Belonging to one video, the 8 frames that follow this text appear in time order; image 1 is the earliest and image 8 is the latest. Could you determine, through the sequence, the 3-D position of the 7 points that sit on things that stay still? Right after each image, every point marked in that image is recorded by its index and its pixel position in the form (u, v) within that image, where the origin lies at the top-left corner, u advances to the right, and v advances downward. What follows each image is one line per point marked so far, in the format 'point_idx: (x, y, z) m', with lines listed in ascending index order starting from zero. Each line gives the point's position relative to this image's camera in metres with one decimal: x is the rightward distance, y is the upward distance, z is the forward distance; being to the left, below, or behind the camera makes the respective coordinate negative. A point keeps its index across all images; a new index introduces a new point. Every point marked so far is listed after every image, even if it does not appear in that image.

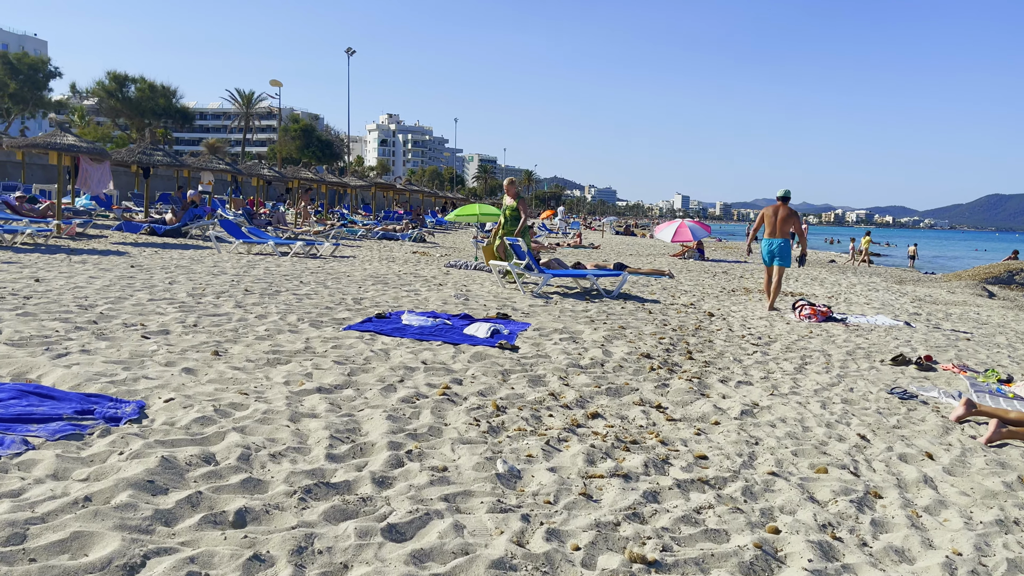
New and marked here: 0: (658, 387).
0: (+0.9, -0.6, +4.8) m
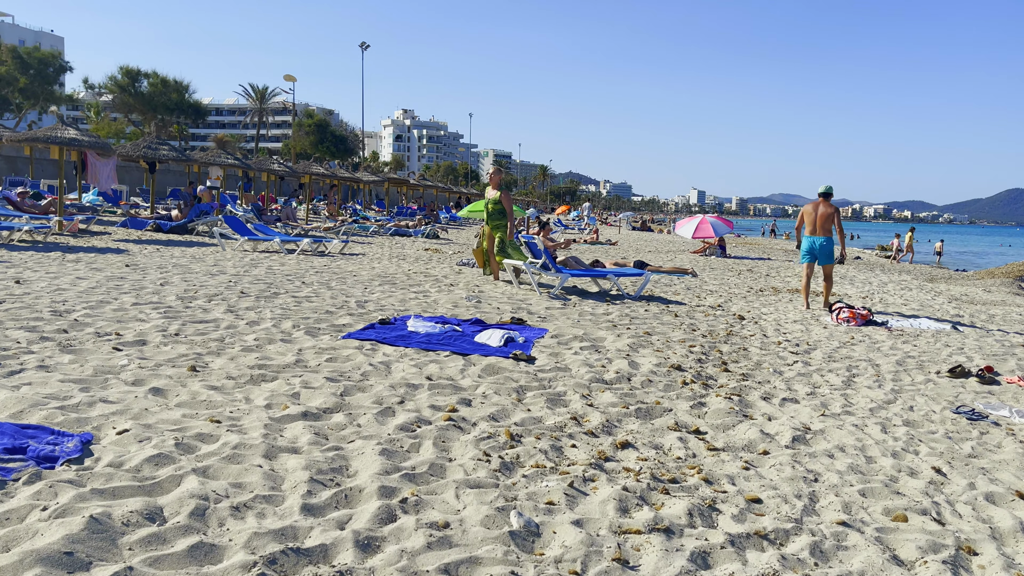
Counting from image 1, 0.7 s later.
0: (+1.0, -0.6, +4.2) m
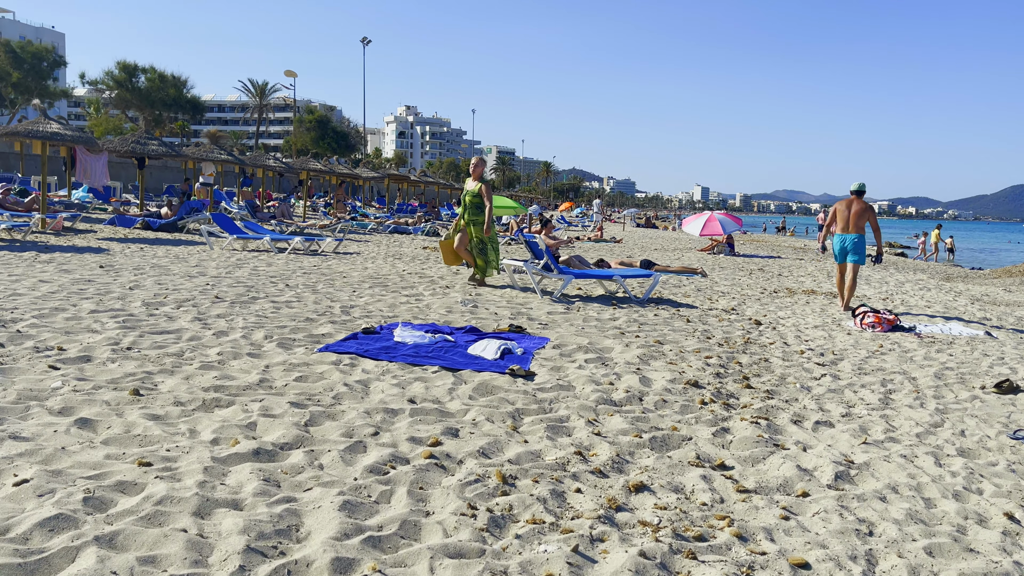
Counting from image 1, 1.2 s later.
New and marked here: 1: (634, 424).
0: (+0.9, -0.7, +3.7) m
1: (+0.6, -0.6, +3.7) m
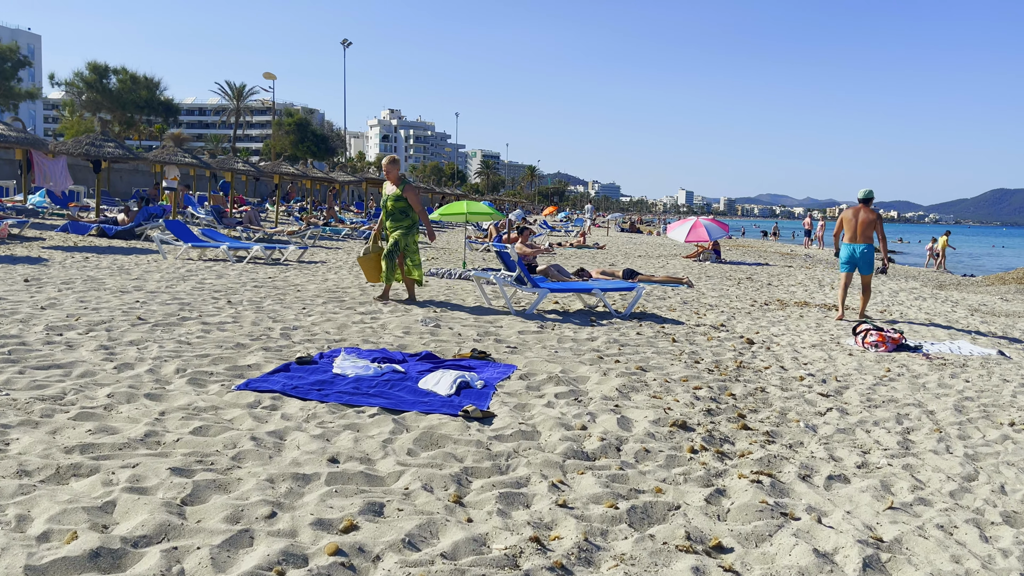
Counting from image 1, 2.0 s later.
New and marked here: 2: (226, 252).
0: (+0.7, -0.8, +3.0) m
1: (+0.4, -0.7, +3.0) m
2: (-4.2, +0.5, +11.8) m
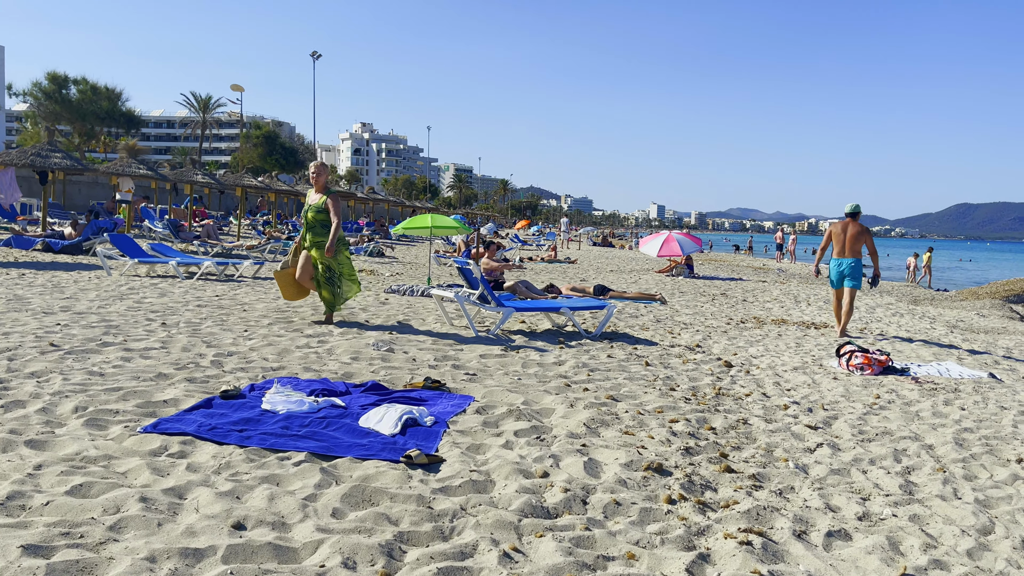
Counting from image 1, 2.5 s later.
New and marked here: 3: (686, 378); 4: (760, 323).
0: (+0.6, -0.9, +2.5) m
1: (+0.2, -0.8, +2.5) m
2: (-4.7, +0.3, +11.2) m
3: (+1.2, -0.6, +5.7) m
4: (+2.9, -0.4, +9.2) m
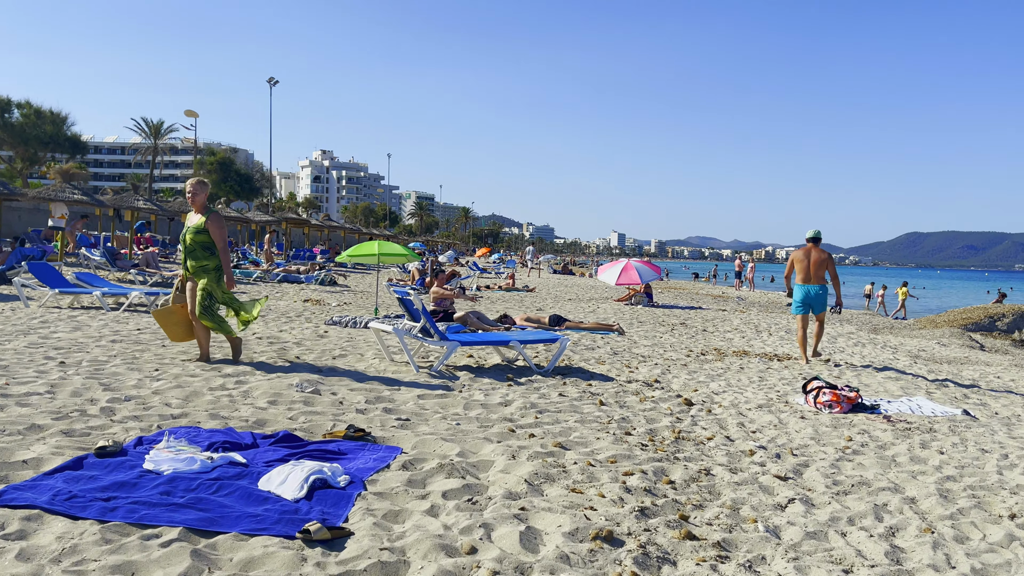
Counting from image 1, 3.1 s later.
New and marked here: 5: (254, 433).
0: (+0.3, -1.0, +2.0) m
1: (0.0, -0.9, +2.0) m
2: (-5.3, -0.1, +10.5) m
3: (+0.8, -0.8, +5.2) m
4: (+2.3, -0.7, +8.8) m
5: (-1.3, -0.7, +4.0) m
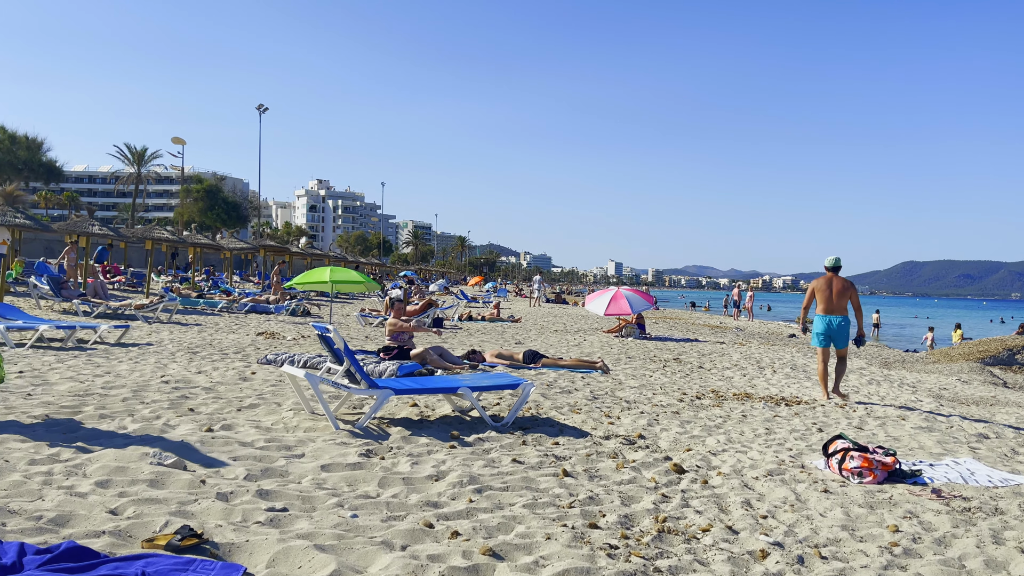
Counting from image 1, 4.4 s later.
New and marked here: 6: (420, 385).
0: (0.0, -1.0, +0.7) m
1: (-0.4, -1.0, +0.7) m
2: (-5.7, -0.5, +9.2) m
3: (+0.5, -1.0, +3.9) m
4: (+2.0, -1.0, +7.6) m
5: (-1.6, -0.8, +2.7) m
6: (-0.6, -0.7, +5.4) m
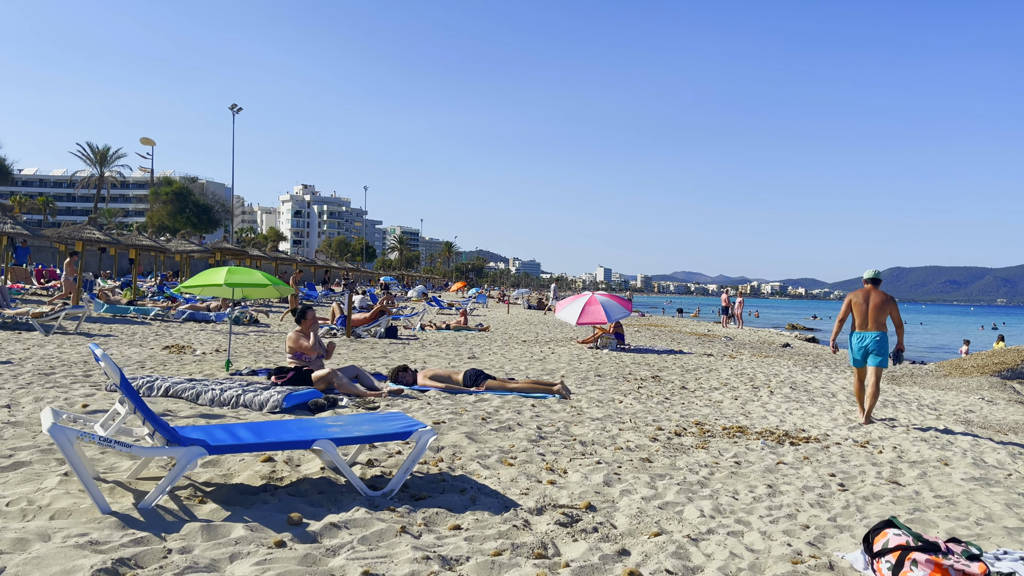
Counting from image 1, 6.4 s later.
0: (-0.5, -1.0, -1.0) m
1: (-0.8, -1.0, -1.1) m
2: (-6.3, -0.6, +7.4) m
3: (0.0, -1.0, +2.2) m
4: (+1.4, -1.1, +5.8) m
5: (-2.1, -0.8, +0.9) m
6: (-1.1, -0.7, +3.7) m
